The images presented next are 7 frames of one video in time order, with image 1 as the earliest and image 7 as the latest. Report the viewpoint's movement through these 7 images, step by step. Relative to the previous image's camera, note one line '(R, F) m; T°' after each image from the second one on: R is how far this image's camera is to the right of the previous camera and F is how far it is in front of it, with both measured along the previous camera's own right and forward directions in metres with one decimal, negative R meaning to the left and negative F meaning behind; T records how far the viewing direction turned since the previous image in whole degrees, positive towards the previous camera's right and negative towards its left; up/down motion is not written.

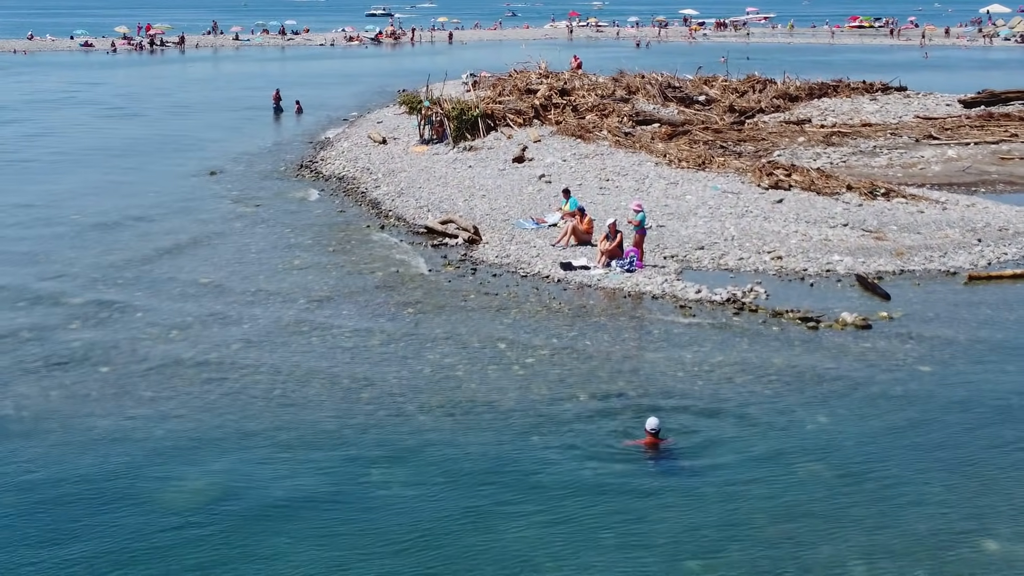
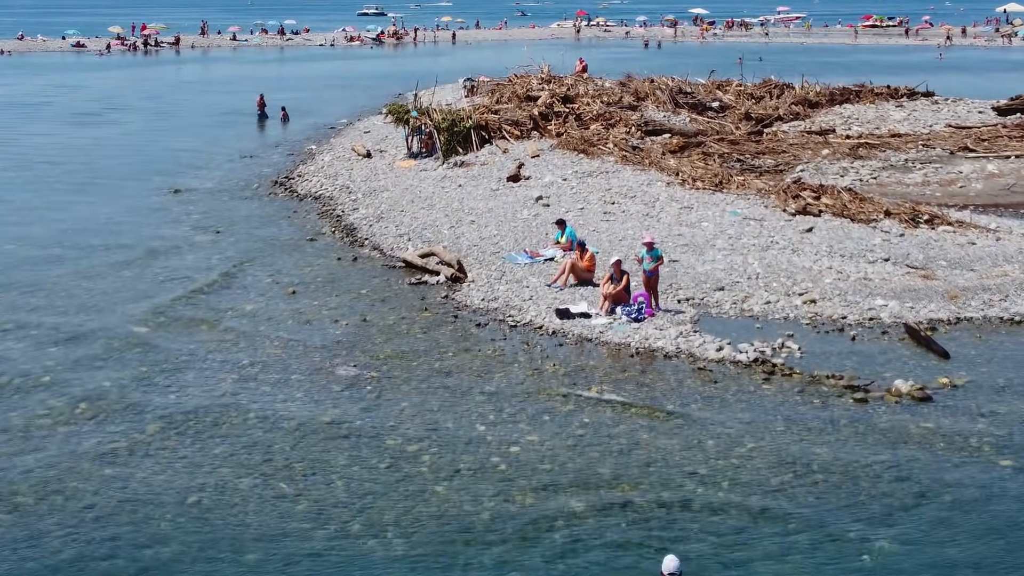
(+0.3, +3.4) m; 0°
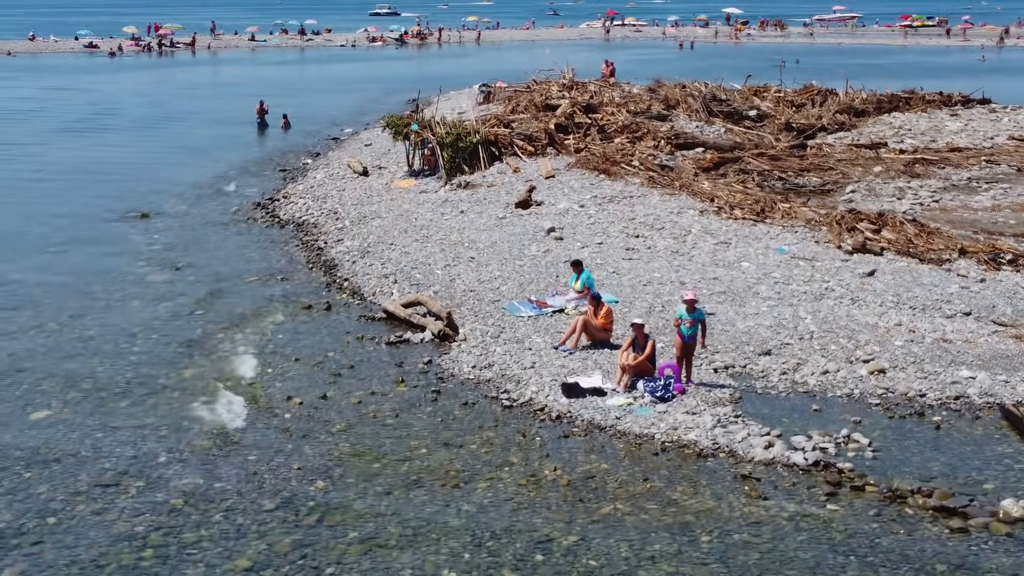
(+0.3, +3.8) m; -1°
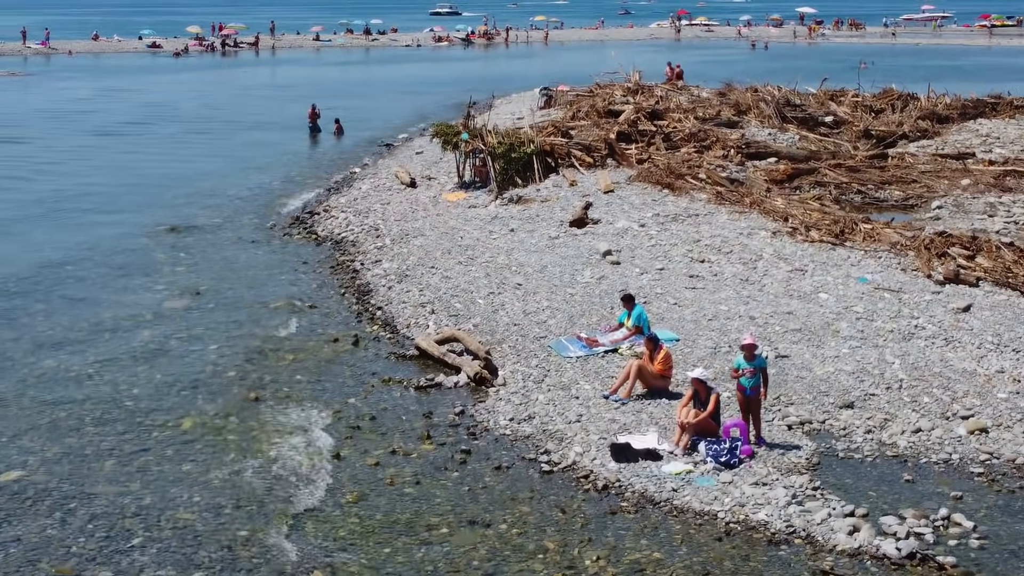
(+0.2, +2.1) m; -2°
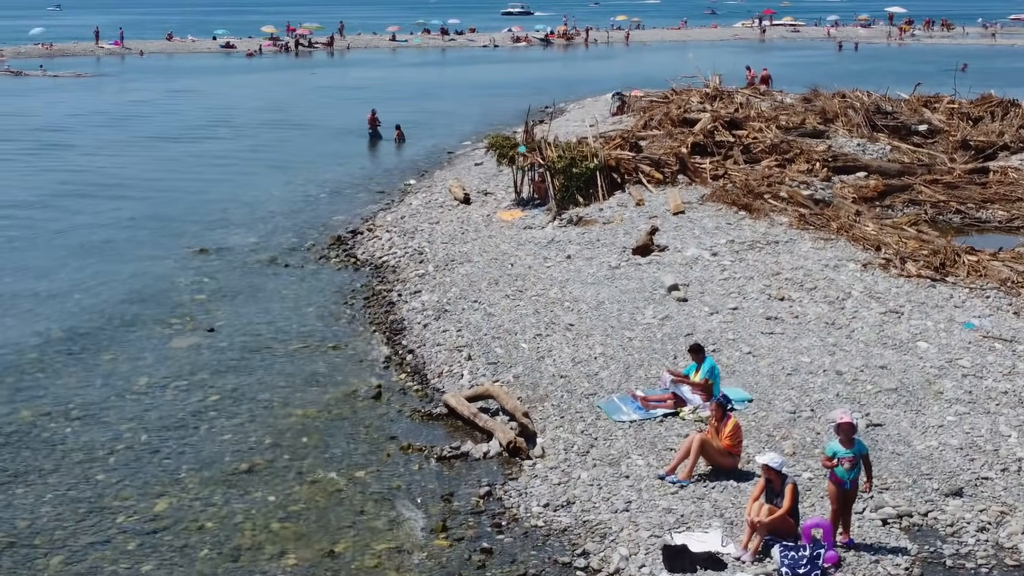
(+0.3, +2.5) m; -3°
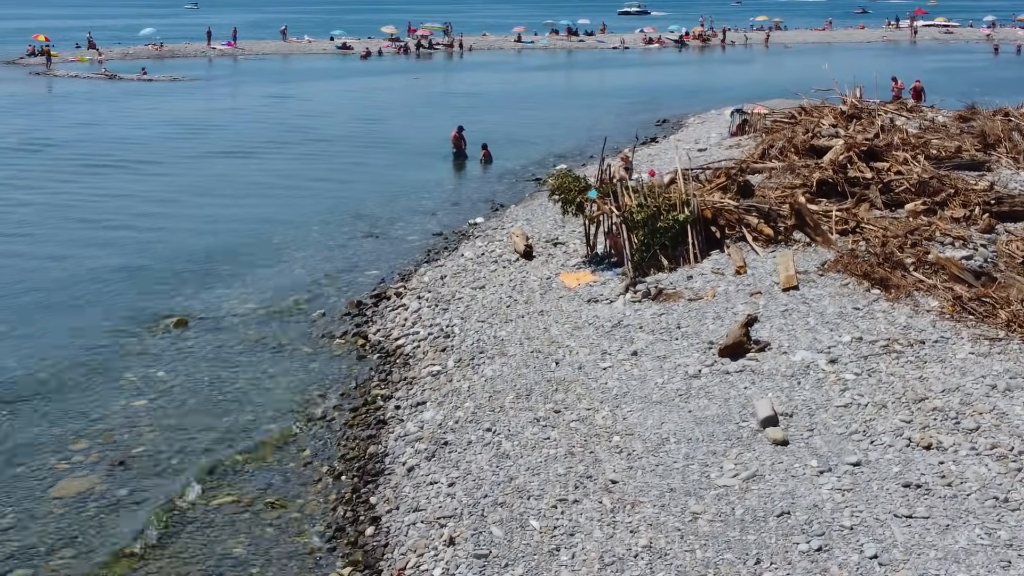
(+0.9, +5.6) m; -5°
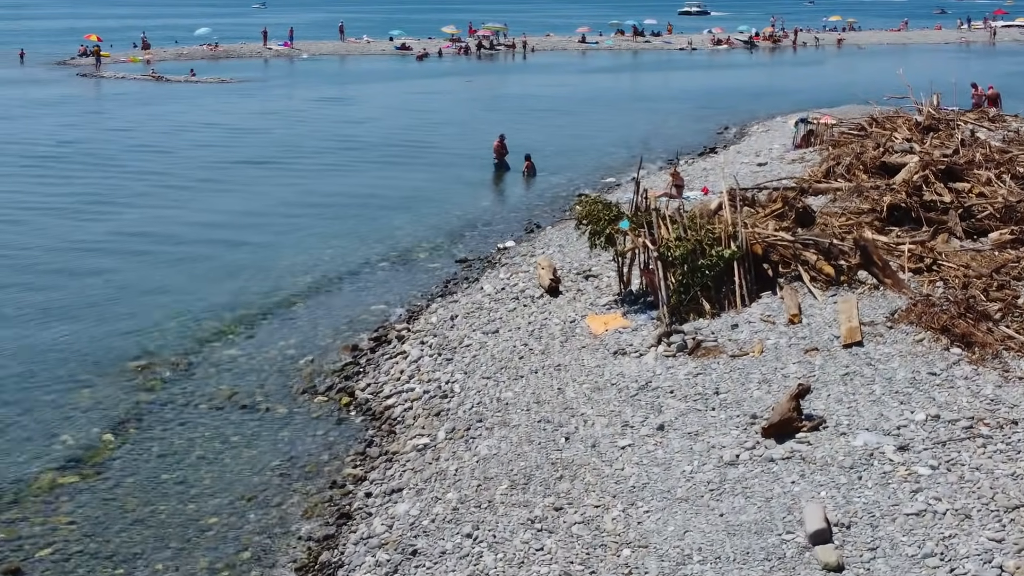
(+0.6, +2.7) m; -2°
